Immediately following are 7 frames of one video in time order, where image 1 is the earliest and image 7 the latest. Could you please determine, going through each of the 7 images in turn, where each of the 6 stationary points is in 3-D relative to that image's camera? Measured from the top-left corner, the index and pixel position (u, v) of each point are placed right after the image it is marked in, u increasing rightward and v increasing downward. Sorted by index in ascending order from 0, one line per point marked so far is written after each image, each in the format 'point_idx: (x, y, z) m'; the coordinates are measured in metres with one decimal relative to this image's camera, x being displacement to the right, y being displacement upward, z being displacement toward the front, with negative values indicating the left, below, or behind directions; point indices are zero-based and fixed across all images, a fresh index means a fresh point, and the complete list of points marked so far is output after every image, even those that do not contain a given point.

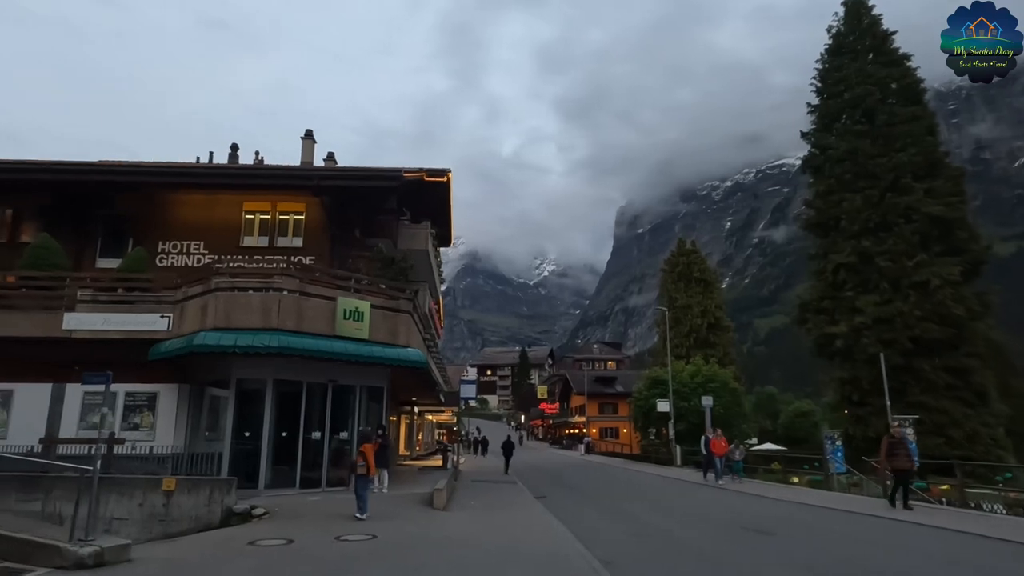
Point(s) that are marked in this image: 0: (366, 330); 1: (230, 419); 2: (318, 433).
0: (-3.7, -1.0, +16.8) m
1: (-6.6, -3.1, +15.4) m
2: (-4.8, -3.6, +16.4) m
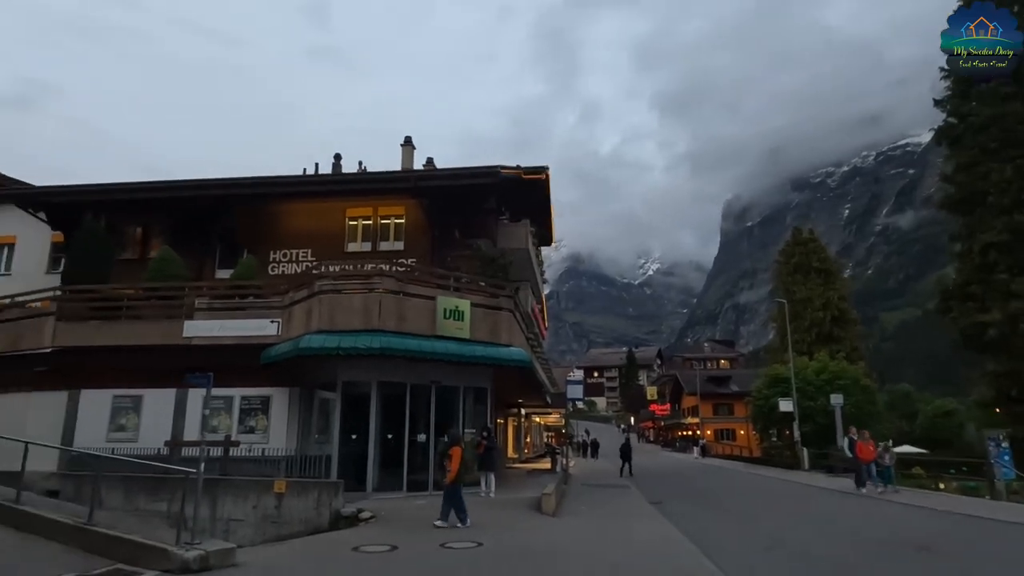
0: (-1.1, -1.0, +16.3) m
1: (-4.1, -3.1, +15.4) m
2: (-2.2, -3.6, +16.2) m
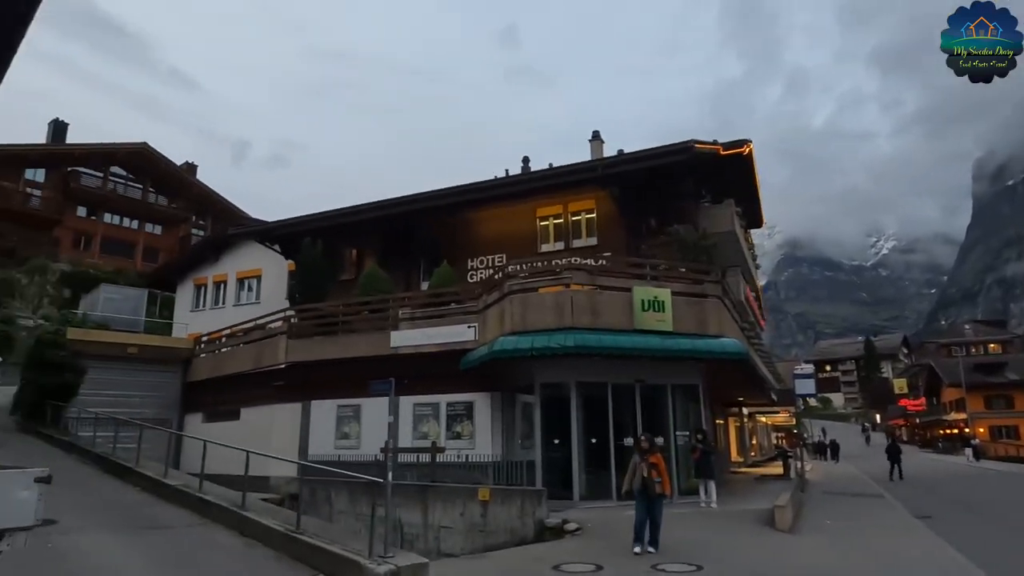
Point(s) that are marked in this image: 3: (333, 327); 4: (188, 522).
0: (+3.5, -0.7, +14.8) m
1: (+0.5, -3.1, +14.7) m
2: (+2.7, -3.4, +14.9) m
3: (-5.1, -1.1, +18.9) m
4: (-5.2, -3.8, +10.6) m
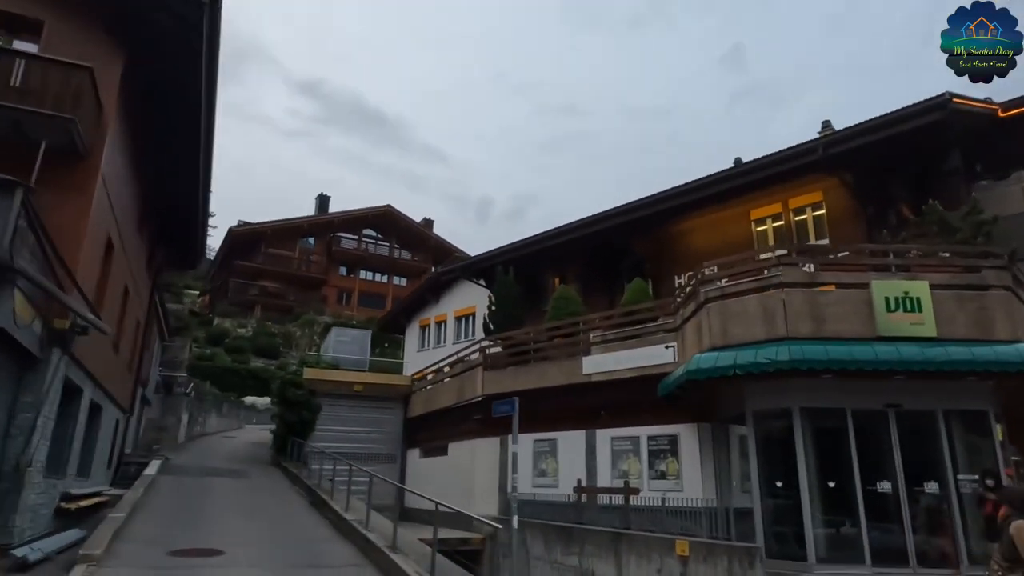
0: (+7.0, -0.6, +11.0) m
1: (+4.3, -3.2, +11.8) m
2: (+6.4, -3.3, +11.2) m
3: (+0.4, -1.8, +17.9) m
4: (-2.5, -4.1, +9.9) m
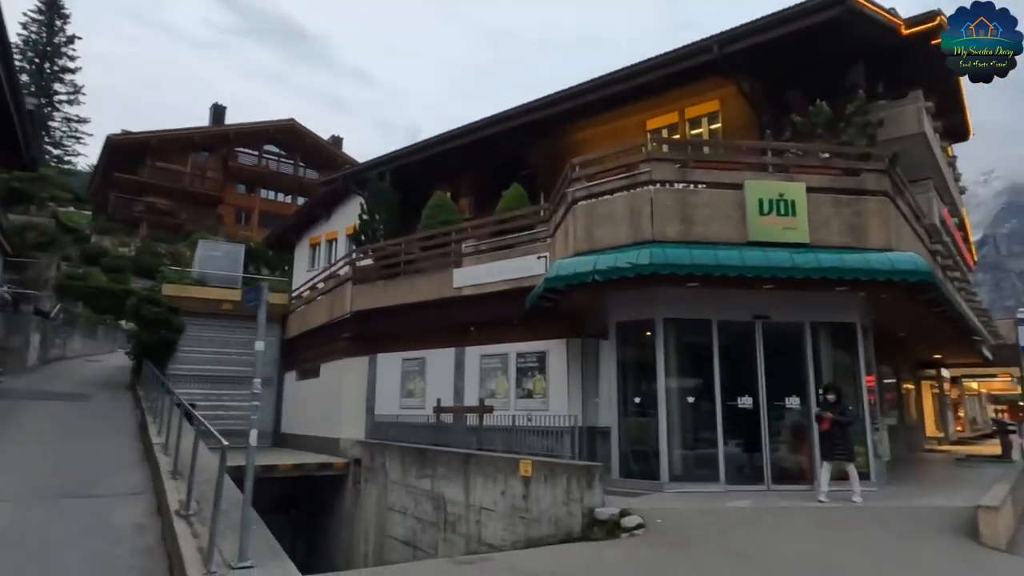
0: (+4.5, +0.9, +10.1) m
1: (+1.7, -1.5, +10.9) m
2: (+3.8, -1.8, +10.5) m
3: (-2.8, +0.5, +16.3) m
4: (-4.9, -2.6, +8.4) m
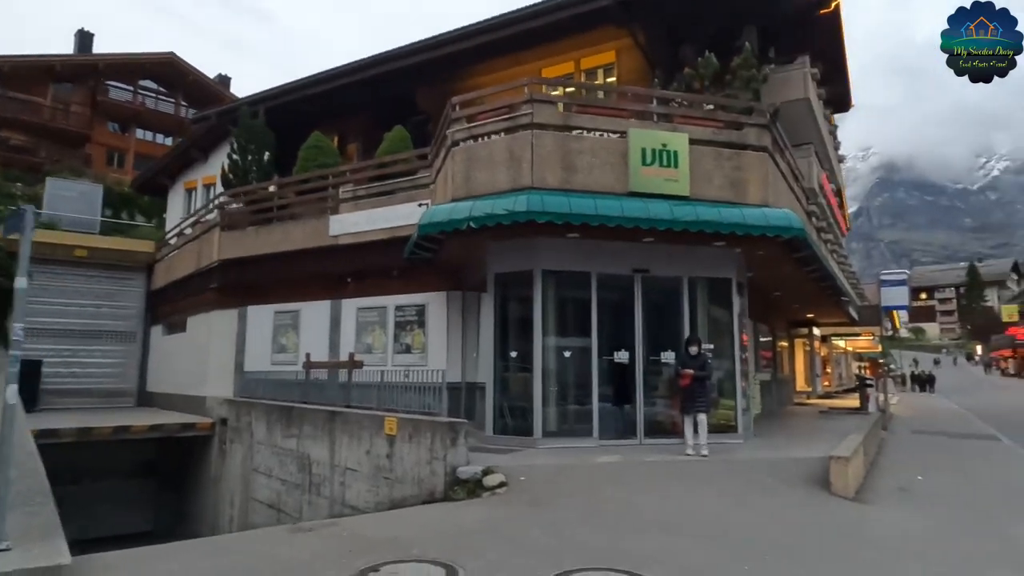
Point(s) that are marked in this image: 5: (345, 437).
0: (+2.6, +1.6, +9.9) m
1: (-0.3, -0.7, +10.5) m
2: (+1.8, -1.0, +10.4) m
3: (-5.5, +1.7, +15.0) m
4: (-6.5, -1.8, +7.1) m
5: (-2.5, -2.2, +9.9) m
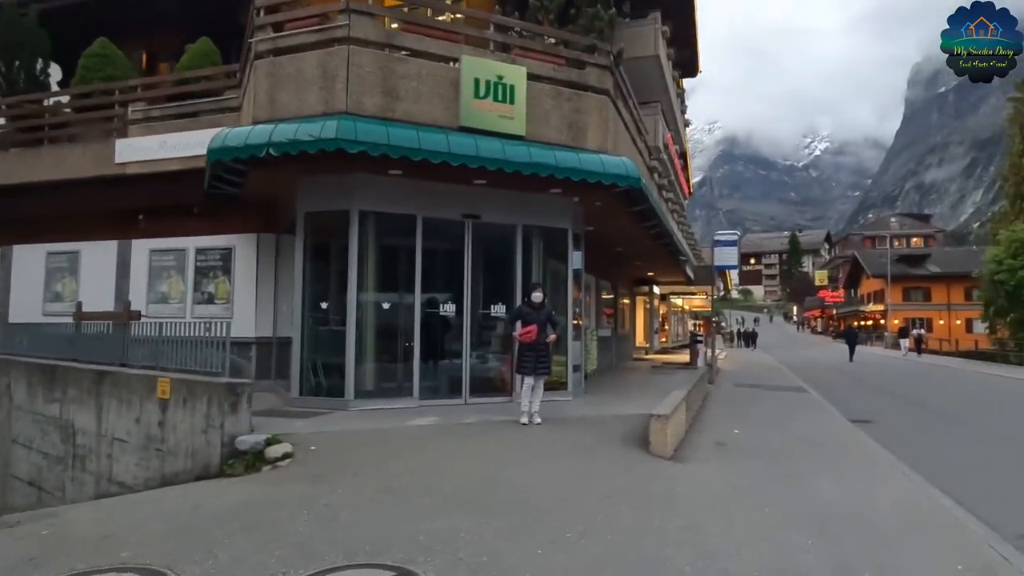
0: (+0.1, +2.3, +9.1) m
1: (-2.9, +0.1, +9.2) m
2: (-0.8, -0.3, +9.5) m
3: (-8.9, +2.9, +12.4) m
4: (-8.3, -1.1, +4.6) m
5: (-5.0, -1.4, +8.2) m
